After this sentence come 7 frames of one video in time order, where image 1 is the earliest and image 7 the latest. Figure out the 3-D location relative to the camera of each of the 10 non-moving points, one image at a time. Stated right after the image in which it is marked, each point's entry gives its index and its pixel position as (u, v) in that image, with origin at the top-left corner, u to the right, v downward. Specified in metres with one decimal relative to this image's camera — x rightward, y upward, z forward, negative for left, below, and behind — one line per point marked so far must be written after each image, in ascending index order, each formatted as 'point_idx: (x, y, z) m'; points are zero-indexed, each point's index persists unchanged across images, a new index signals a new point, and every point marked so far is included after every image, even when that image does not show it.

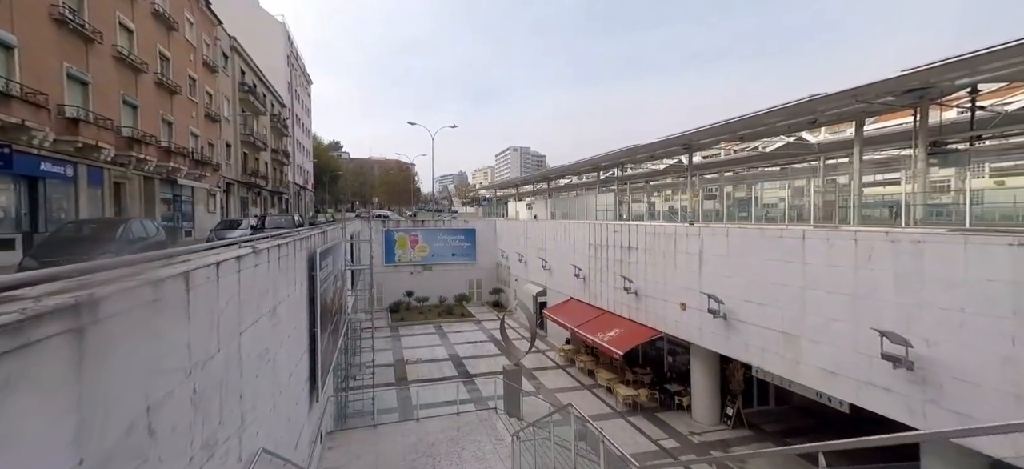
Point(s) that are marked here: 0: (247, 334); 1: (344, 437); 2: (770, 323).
0: (-2.3, -0.9, +3.6) m
1: (-4.2, -5.0, +10.4) m
2: (+5.6, -1.9, +9.0) m
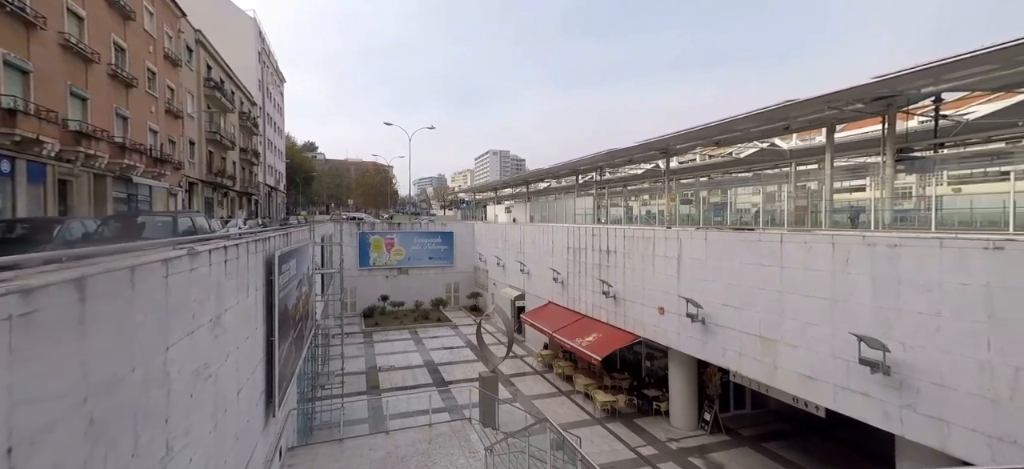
0: (-2.5, -0.9, +3.1) m
1: (-4.8, -5.1, +9.8) m
2: (+5.1, -2.0, +9.0) m
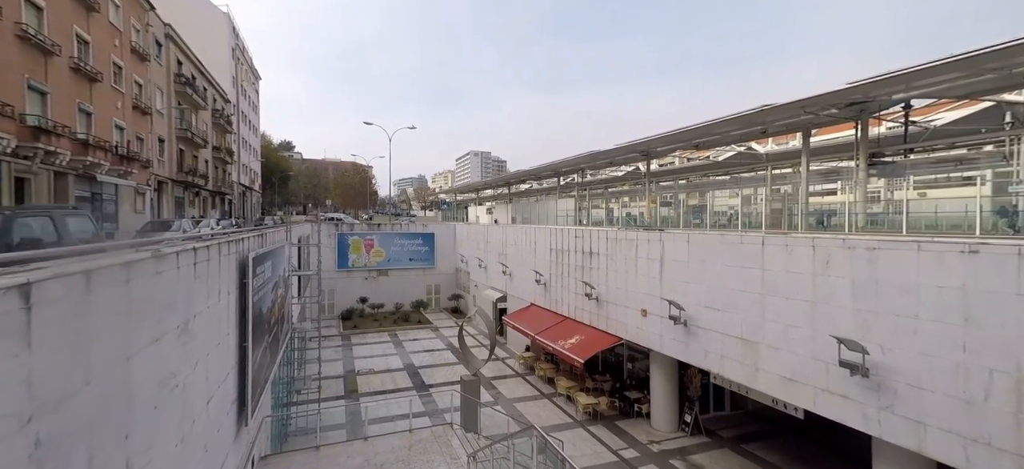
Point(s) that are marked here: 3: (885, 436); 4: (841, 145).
0: (-2.6, -0.9, +2.9) m
1: (-5.2, -5.1, +9.4) m
2: (+4.8, -2.1, +9.1) m
3: (+5.7, -3.1, +6.4) m
4: (+12.3, +3.3, +15.6) m
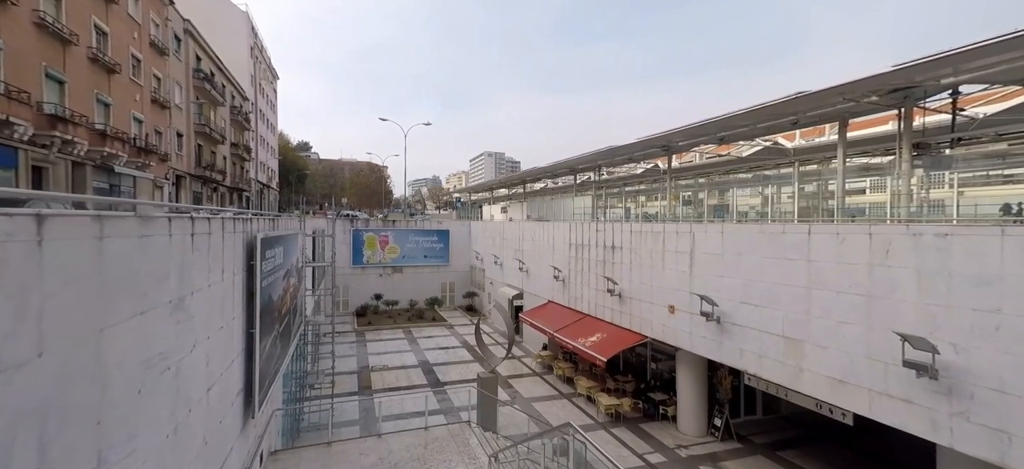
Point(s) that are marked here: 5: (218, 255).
0: (-2.3, -0.6, +2.5) m
1: (-4.7, -4.8, +9.0) m
2: (+5.2, -1.8, +8.4) m
3: (+6.1, -2.9, +5.7) m
4: (+12.9, +3.4, +14.7) m
5: (-3.1, -0.2, +4.4) m
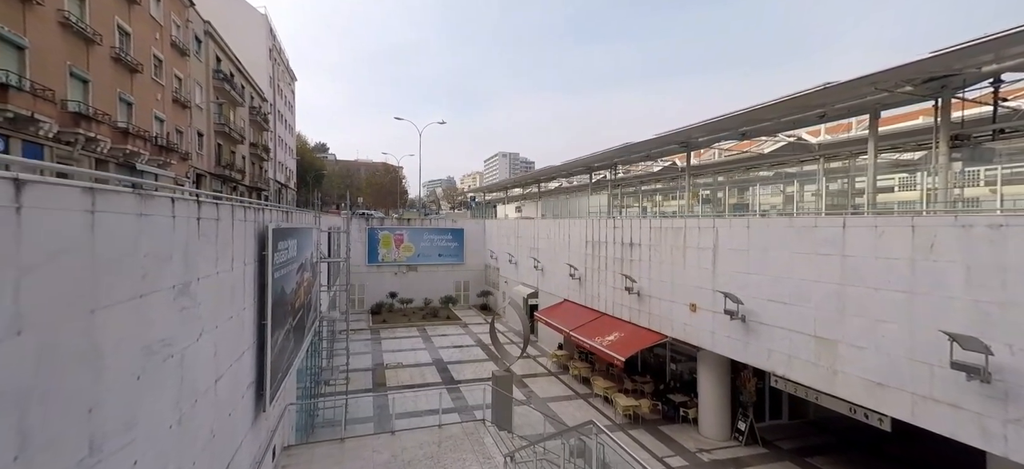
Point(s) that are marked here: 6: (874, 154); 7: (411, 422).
0: (-2.2, -0.4, +2.3) m
1: (-4.4, -4.7, +8.9) m
2: (+5.5, -1.7, +8.0) m
3: (+6.3, -2.8, +5.3) m
4: (+13.5, +3.5, +14.0) m
5: (-2.9, -0.1, +4.2) m
6: (+10.4, +2.3, +12.0) m
7: (-2.7, -4.9, +11.0) m
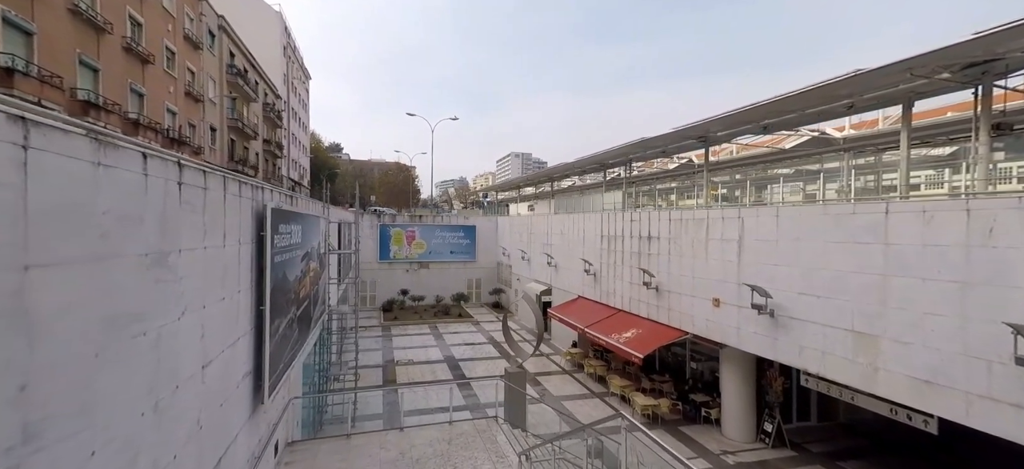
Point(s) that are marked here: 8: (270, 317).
0: (-2.1, -0.2, +2.0) m
1: (-4.1, -4.4, +8.6) m
2: (+5.8, -1.5, +7.4) m
3: (+6.5, -2.5, +4.7) m
4: (+13.9, +3.7, +13.2) m
5: (-2.7, +0.2, +3.9) m
6: (+10.8, +2.5, +11.2) m
7: (-2.3, -4.7, +10.7) m
8: (-3.0, -1.0, +5.1) m
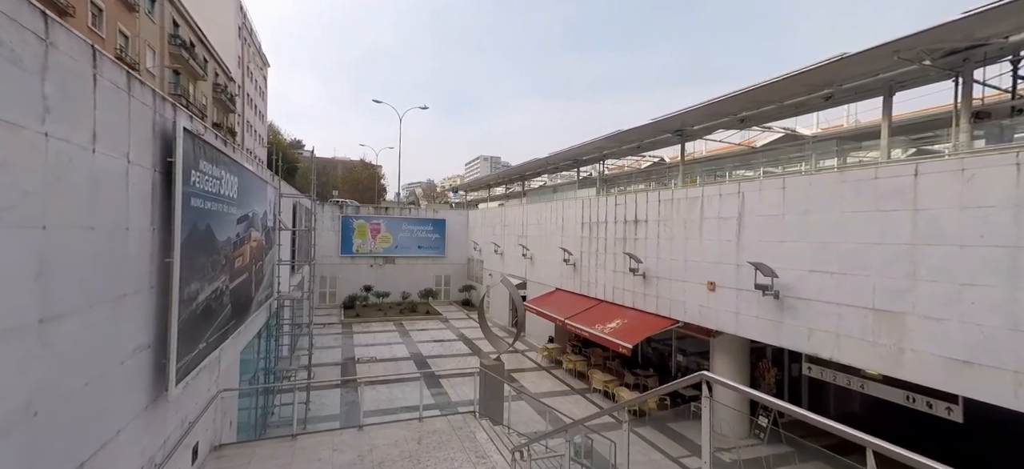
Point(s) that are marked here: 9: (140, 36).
0: (-1.9, +0.5, +0.7) m
1: (-4.5, -3.8, +7.2) m
2: (+5.5, -1.0, +6.7) m
3: (+6.4, -2.0, +4.0) m
4: (+13.3, +4.1, +13.2) m
5: (-2.7, +0.8, +2.6) m
6: (+10.2, +2.9, +11.0) m
7: (-2.9, -4.1, +9.3) m
8: (-3.0, -0.4, +3.8) m
9: (-16.1, +8.7, +18.1) m
